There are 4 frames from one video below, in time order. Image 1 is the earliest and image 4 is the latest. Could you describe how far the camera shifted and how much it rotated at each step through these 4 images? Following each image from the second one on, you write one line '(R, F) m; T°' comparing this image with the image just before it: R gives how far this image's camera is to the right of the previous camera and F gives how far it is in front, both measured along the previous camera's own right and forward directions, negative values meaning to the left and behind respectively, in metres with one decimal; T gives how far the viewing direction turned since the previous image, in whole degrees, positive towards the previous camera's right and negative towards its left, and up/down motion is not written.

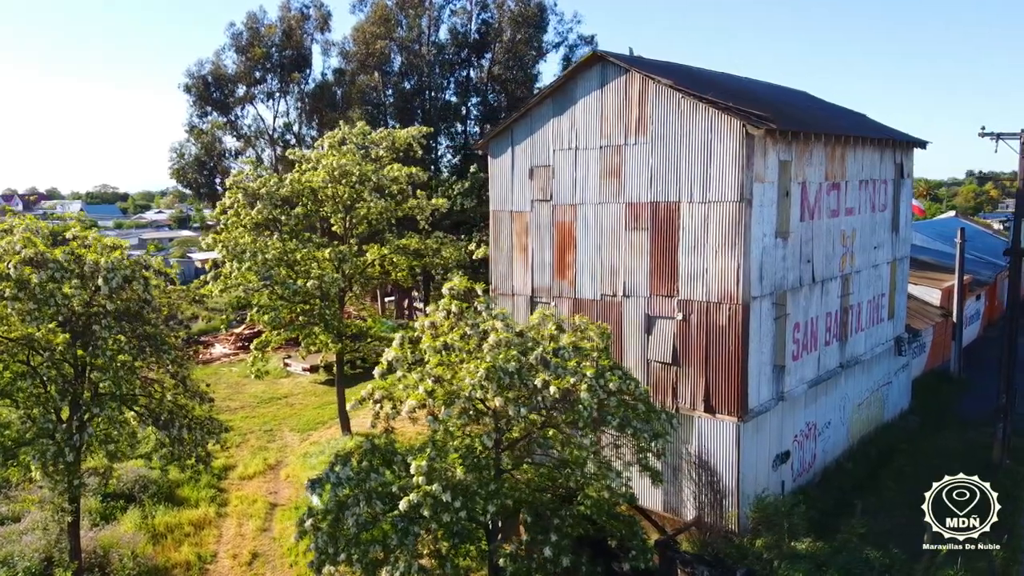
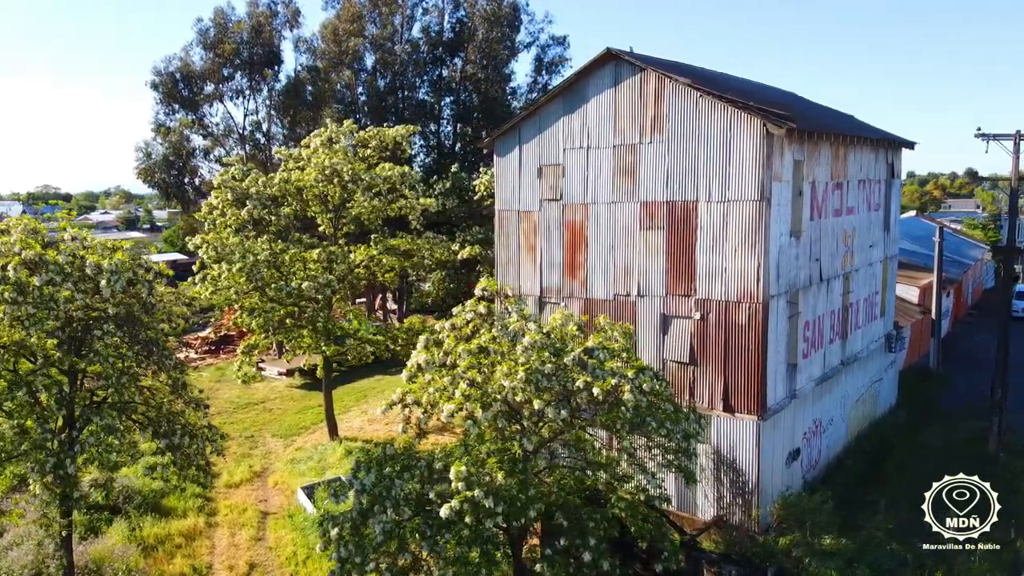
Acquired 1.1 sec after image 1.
(-0.8, +0.2) m; +3°
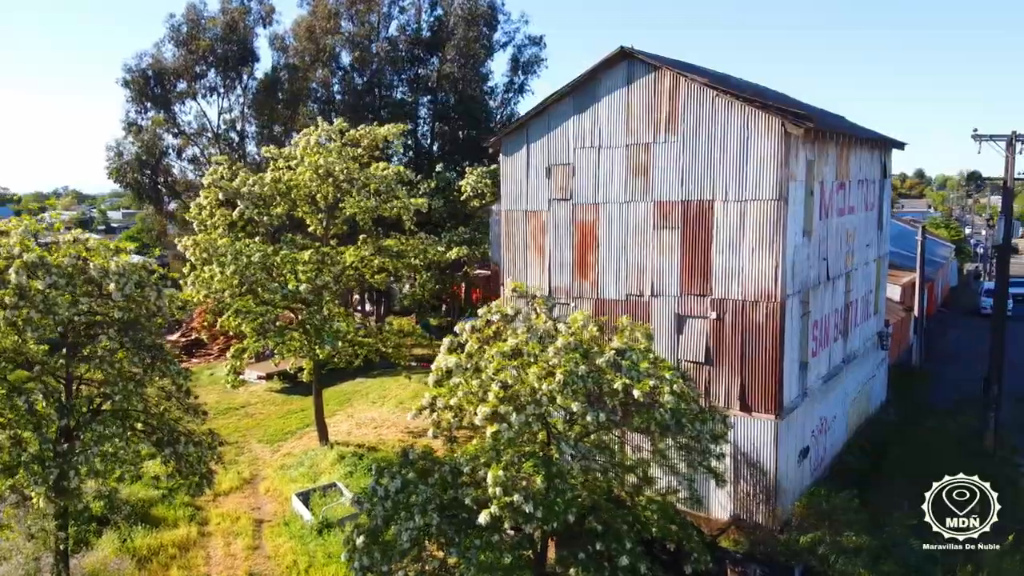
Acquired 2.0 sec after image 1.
(-0.7, +0.1) m; +3°
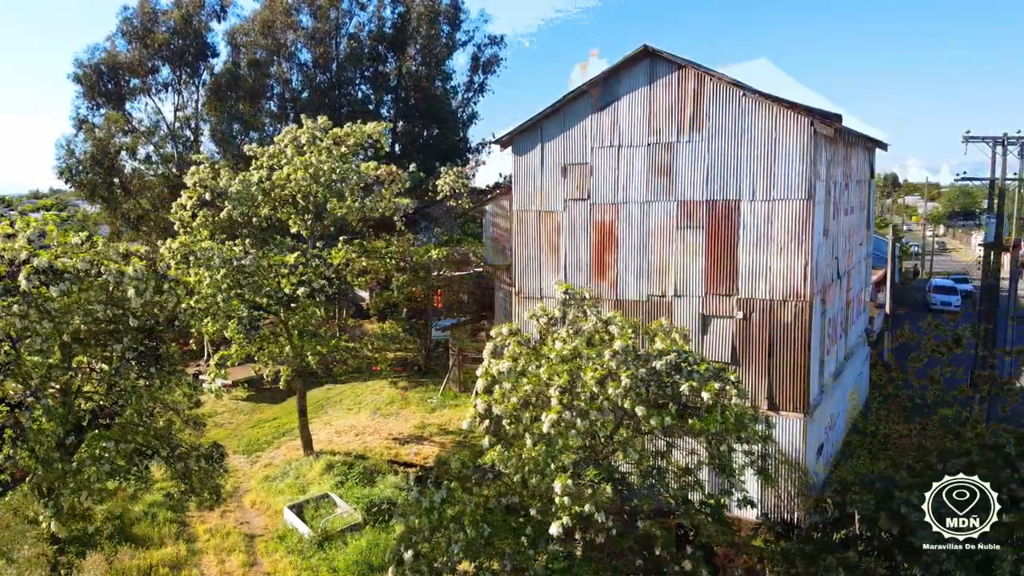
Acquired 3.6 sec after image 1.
(-1.1, +0.3) m; +5°
